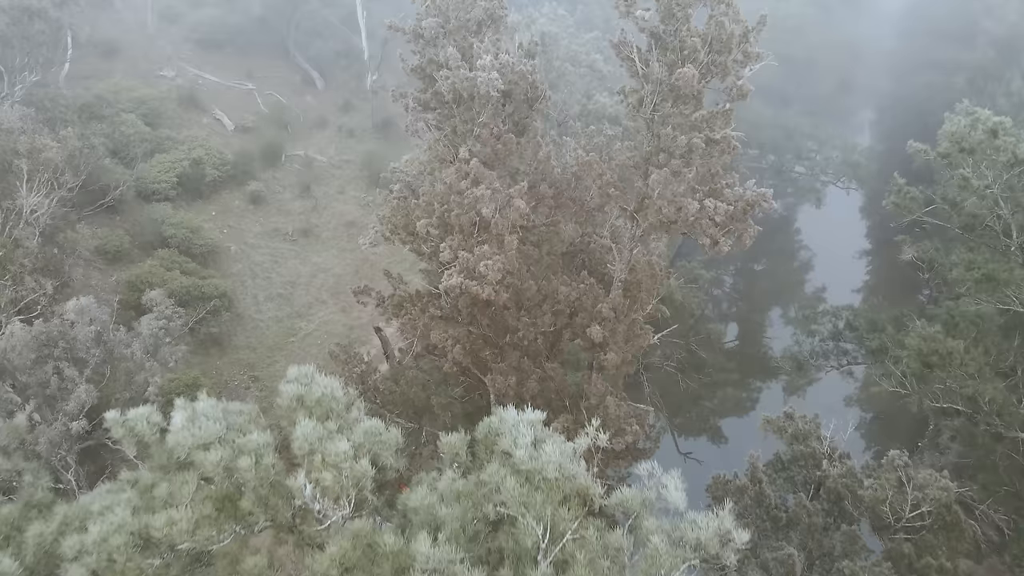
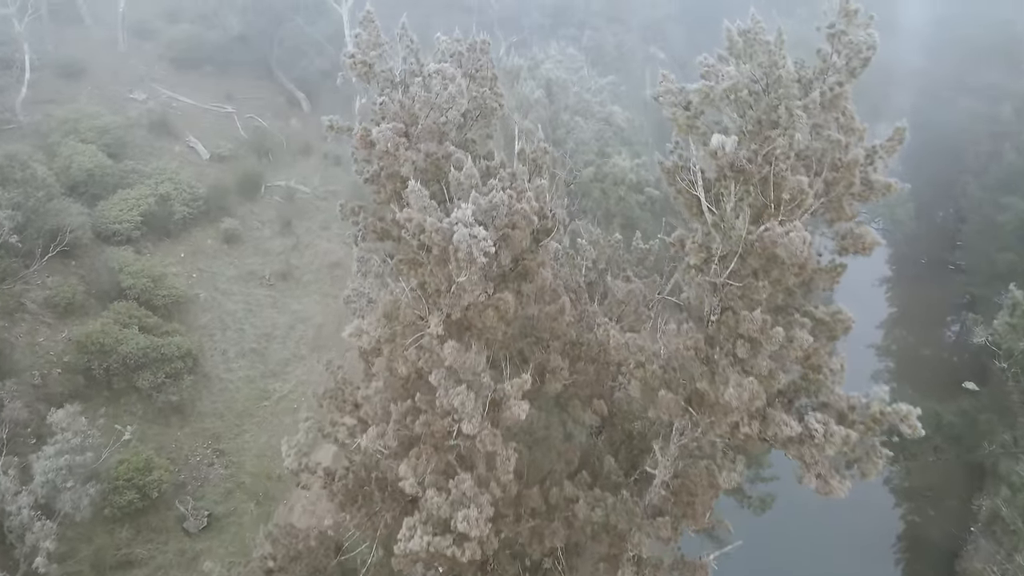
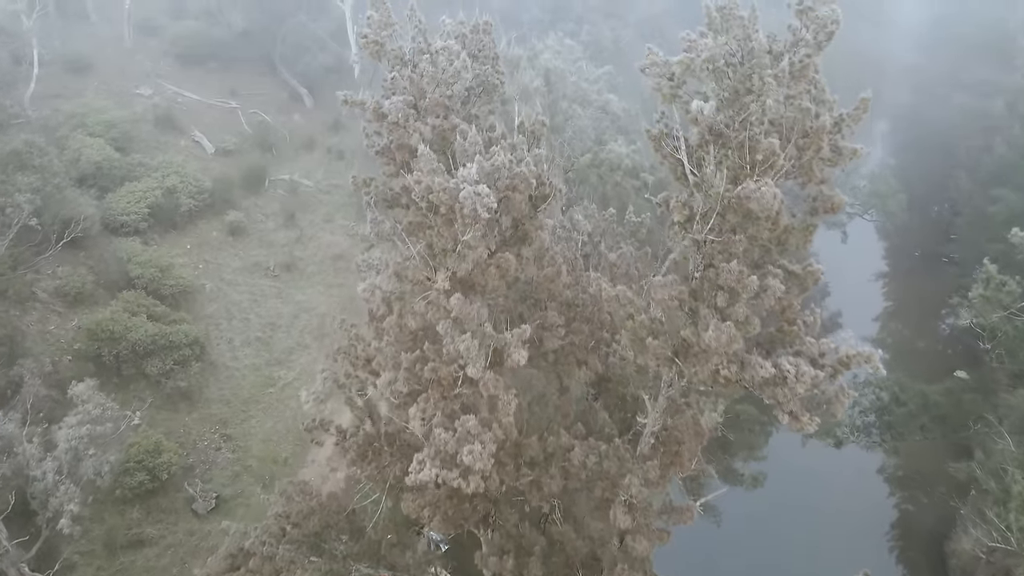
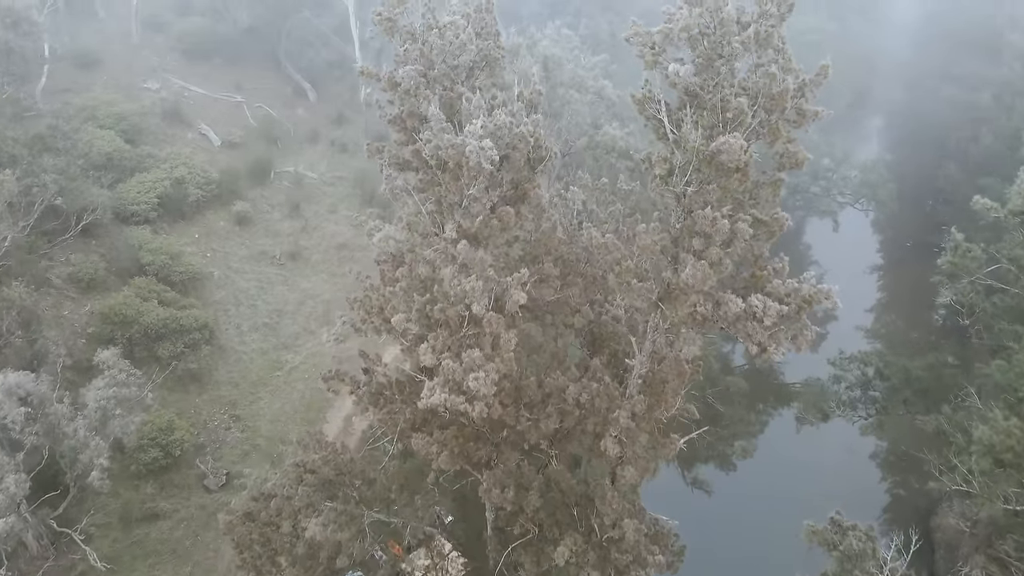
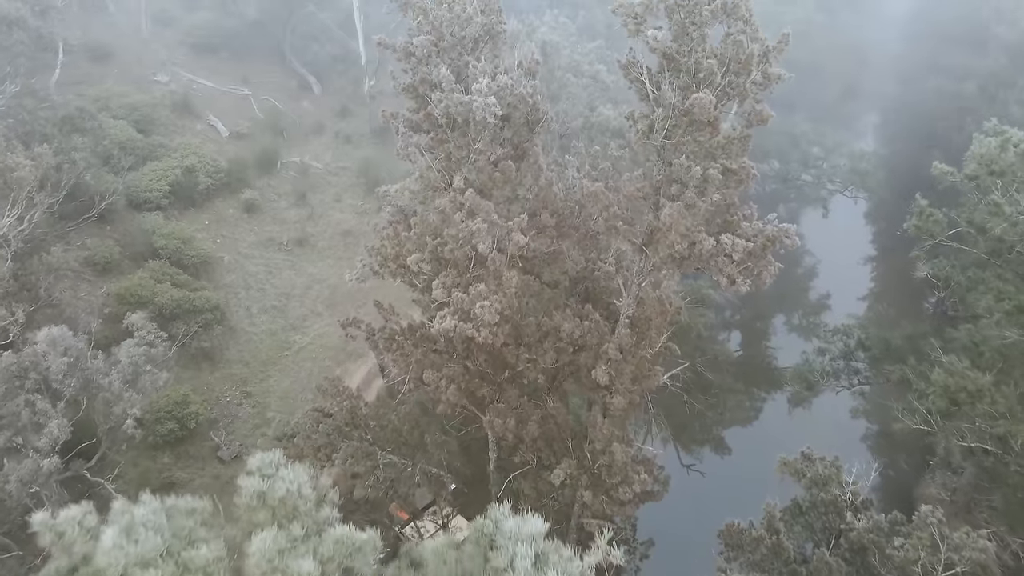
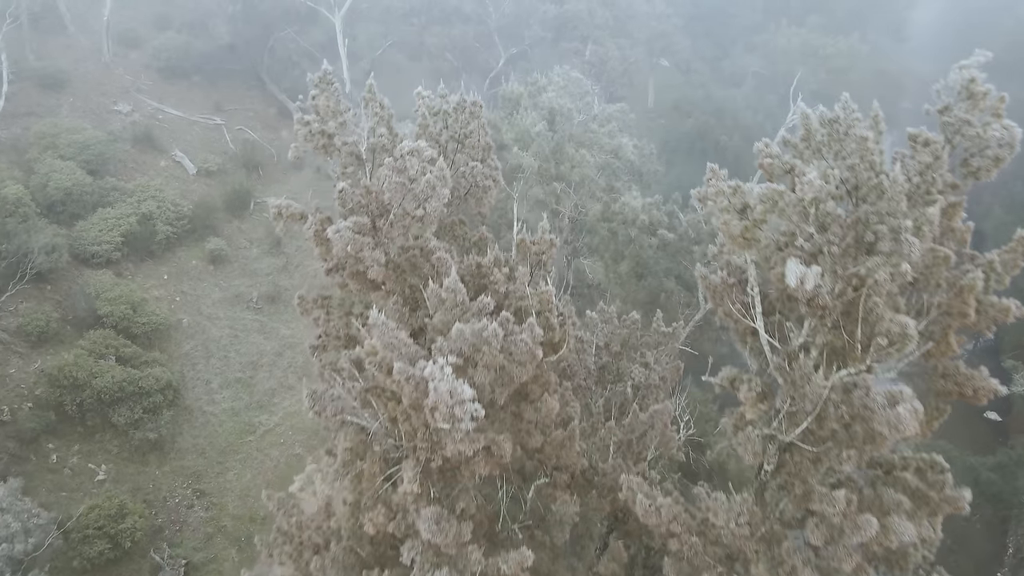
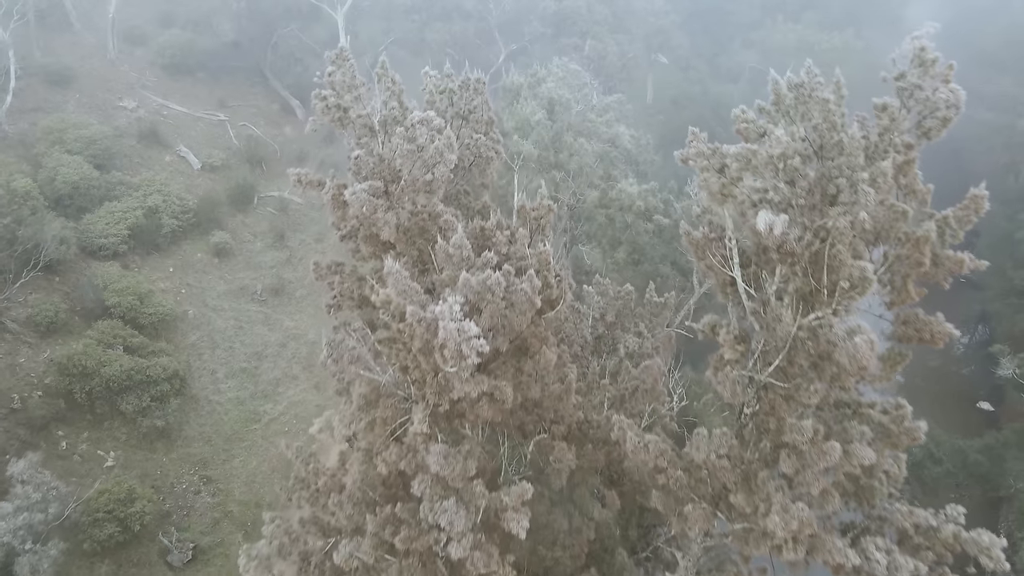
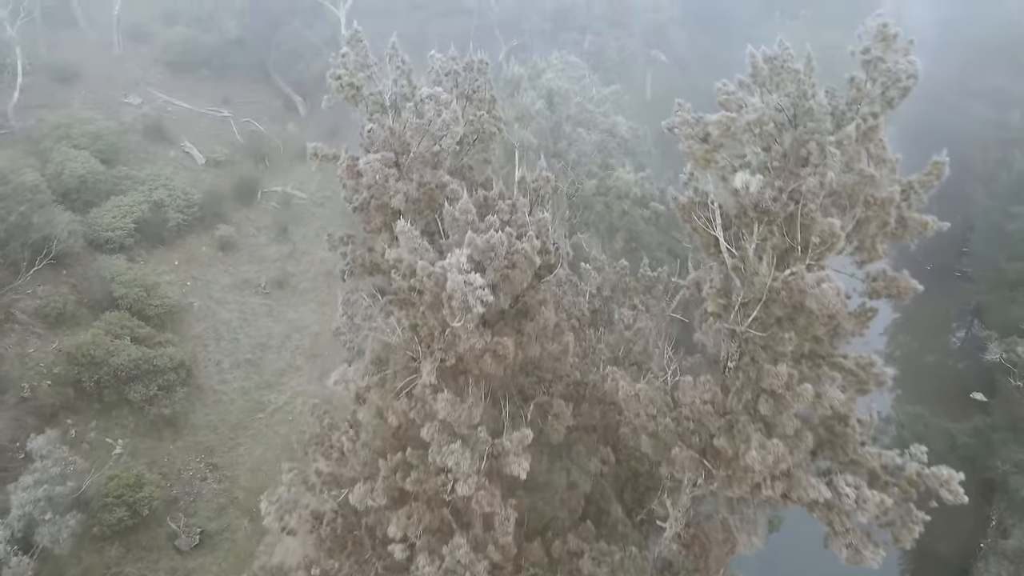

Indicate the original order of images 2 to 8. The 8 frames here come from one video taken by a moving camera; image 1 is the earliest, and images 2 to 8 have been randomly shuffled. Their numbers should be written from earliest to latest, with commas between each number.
5, 4, 3, 2, 8, 7, 6
